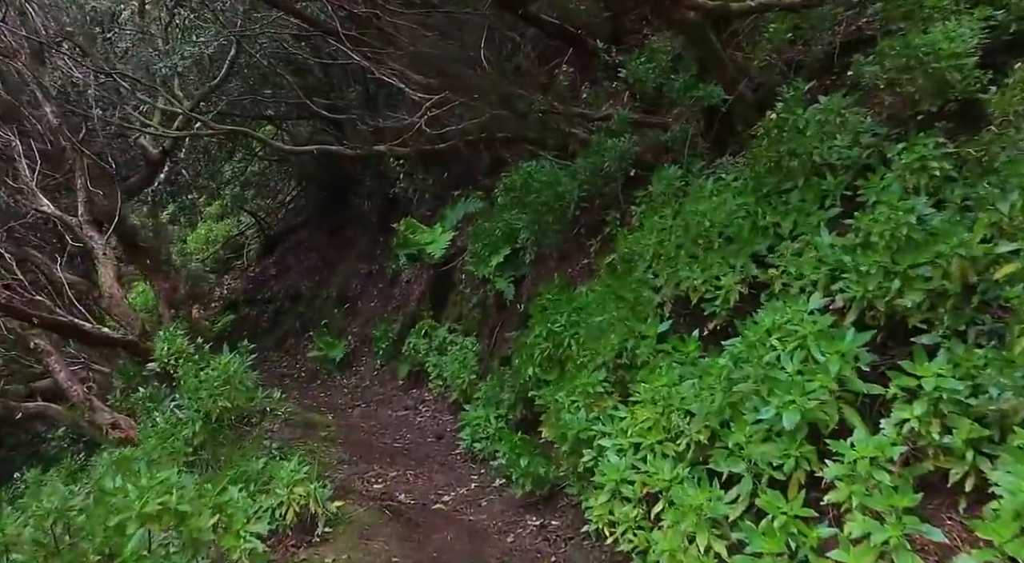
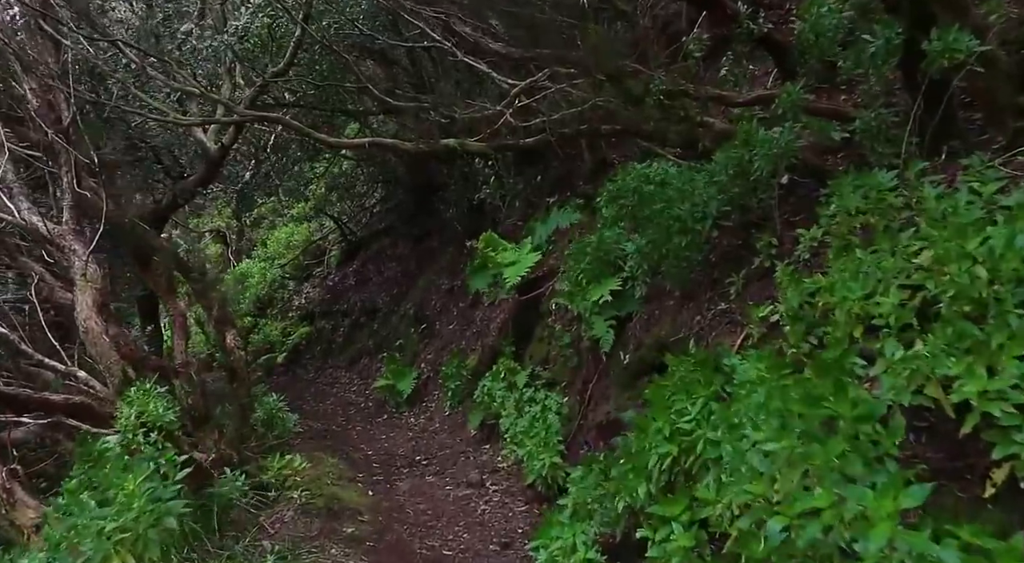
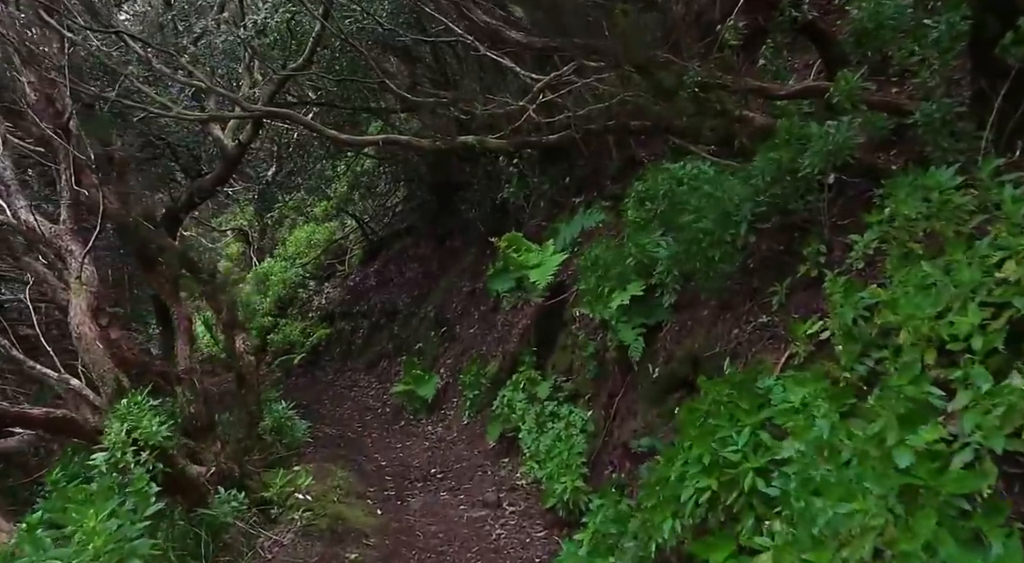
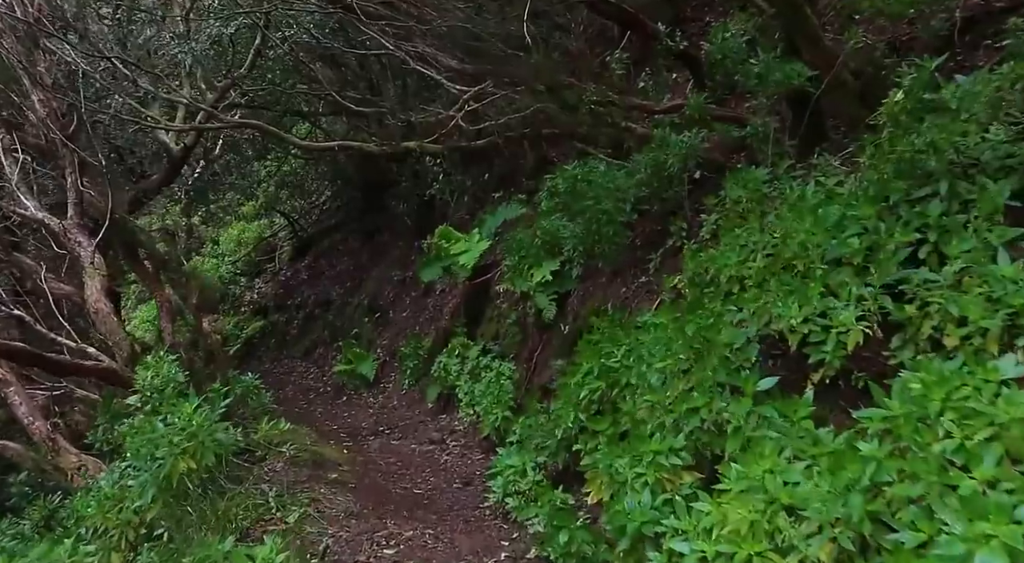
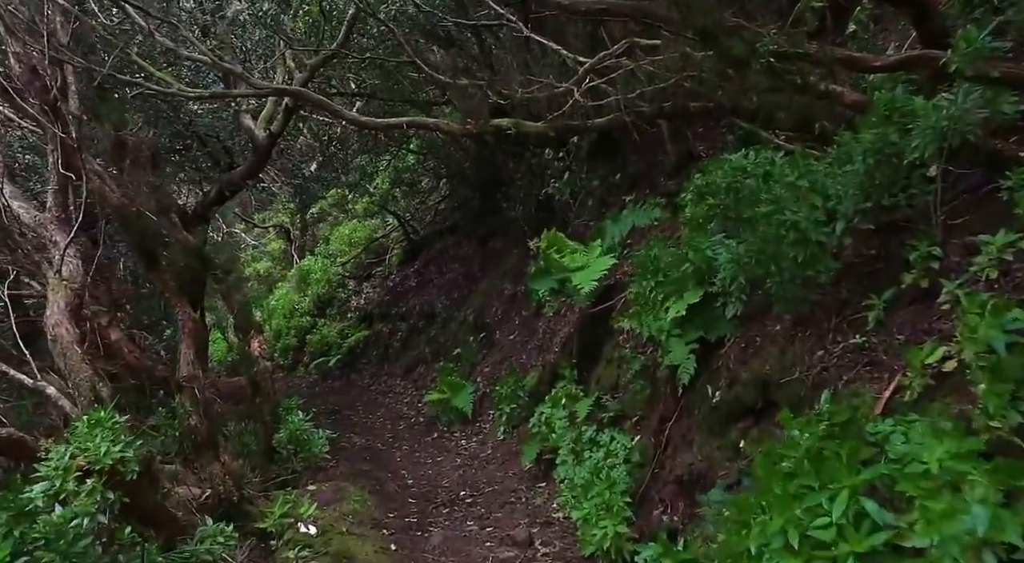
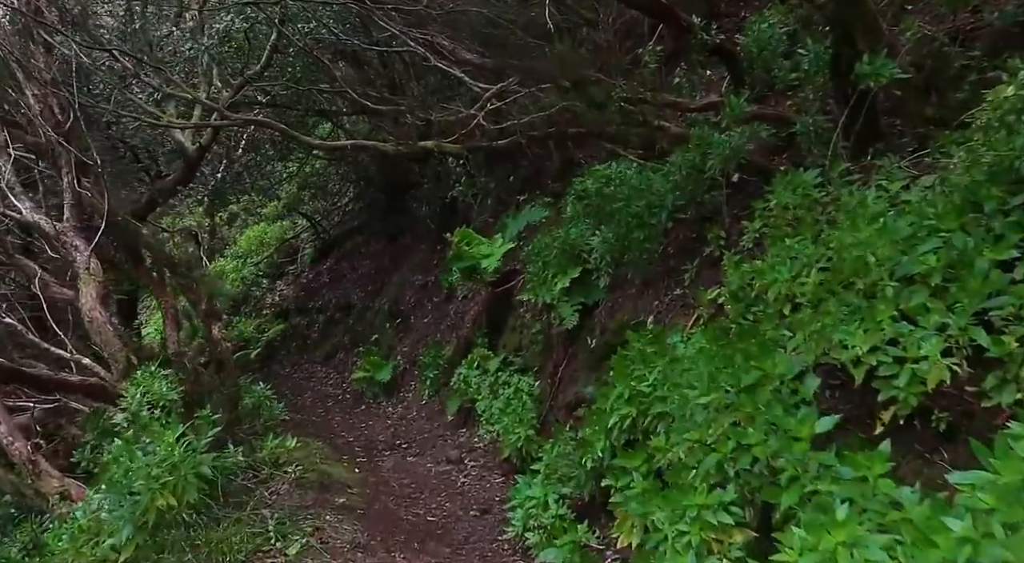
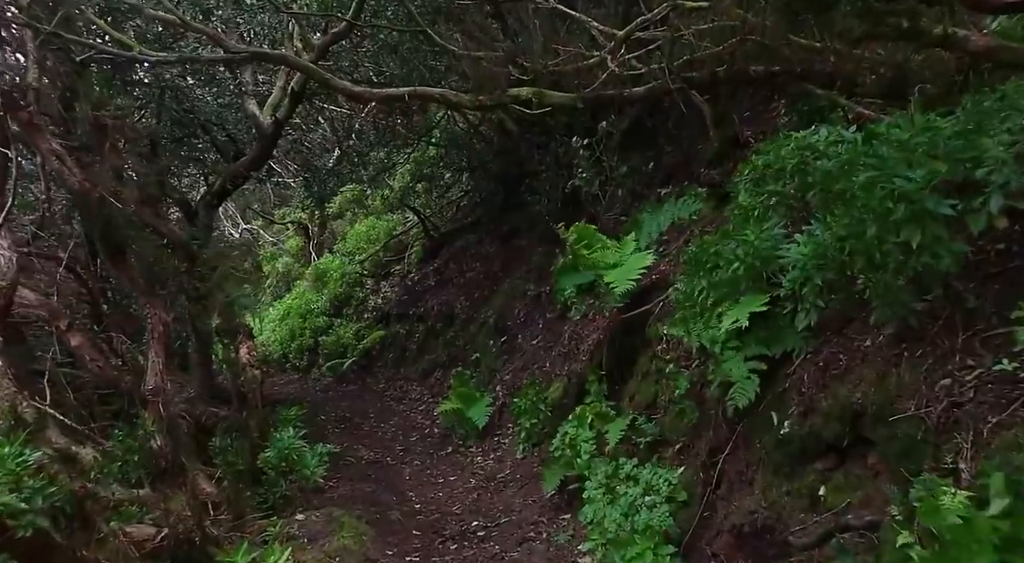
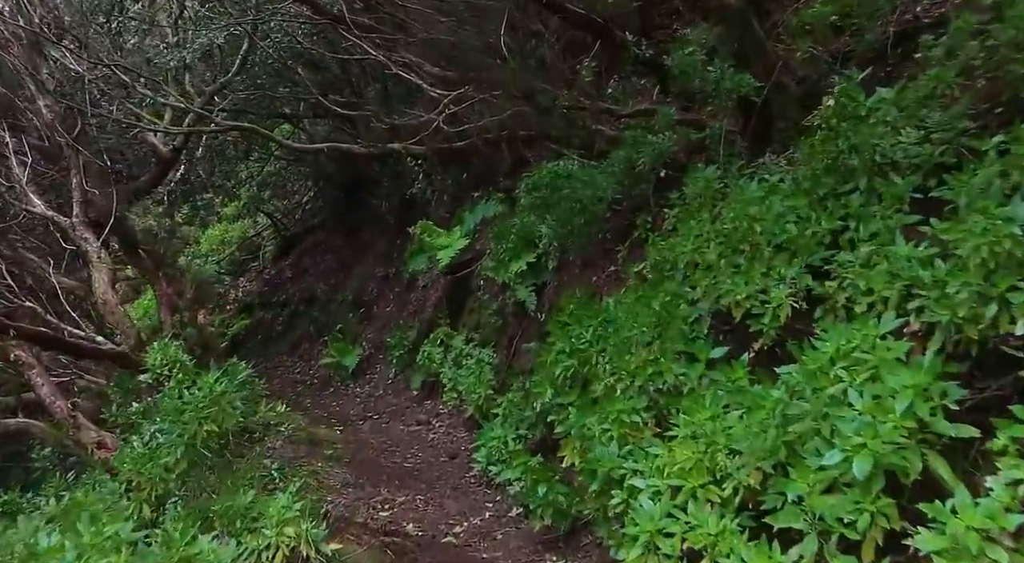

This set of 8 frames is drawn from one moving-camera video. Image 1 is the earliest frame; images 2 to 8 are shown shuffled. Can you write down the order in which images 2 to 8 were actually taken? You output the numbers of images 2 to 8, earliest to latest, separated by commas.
8, 4, 6, 2, 3, 5, 7
